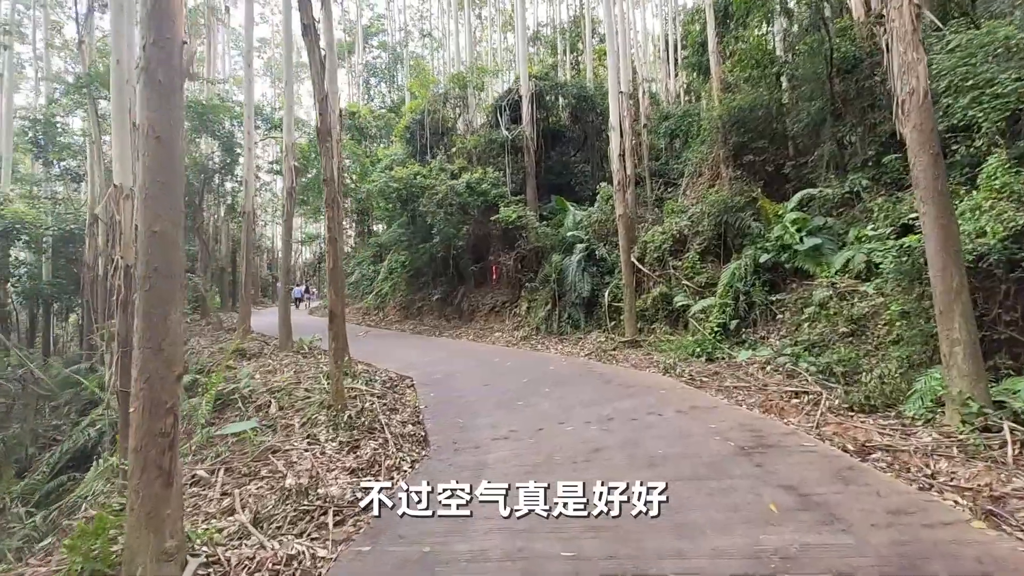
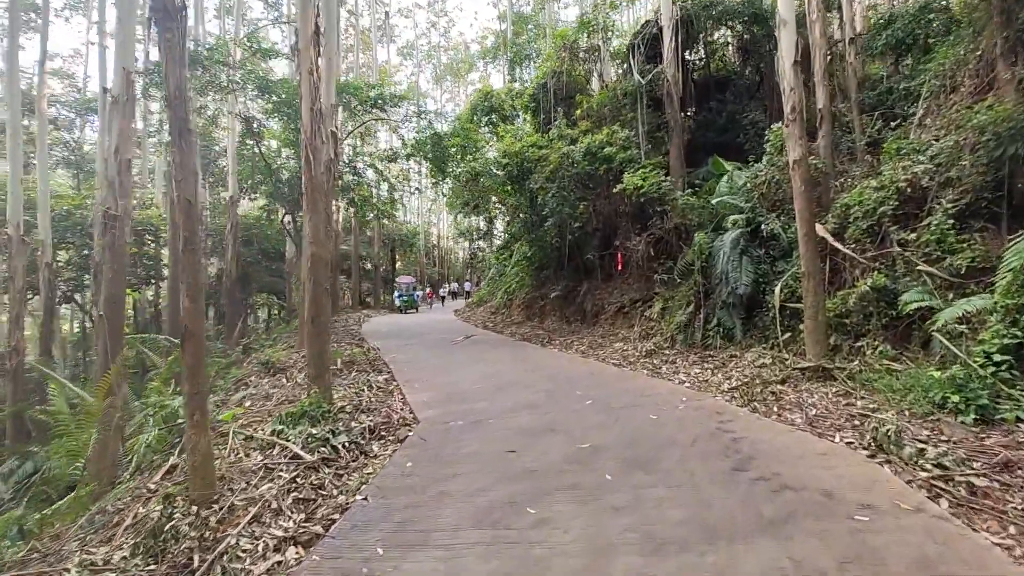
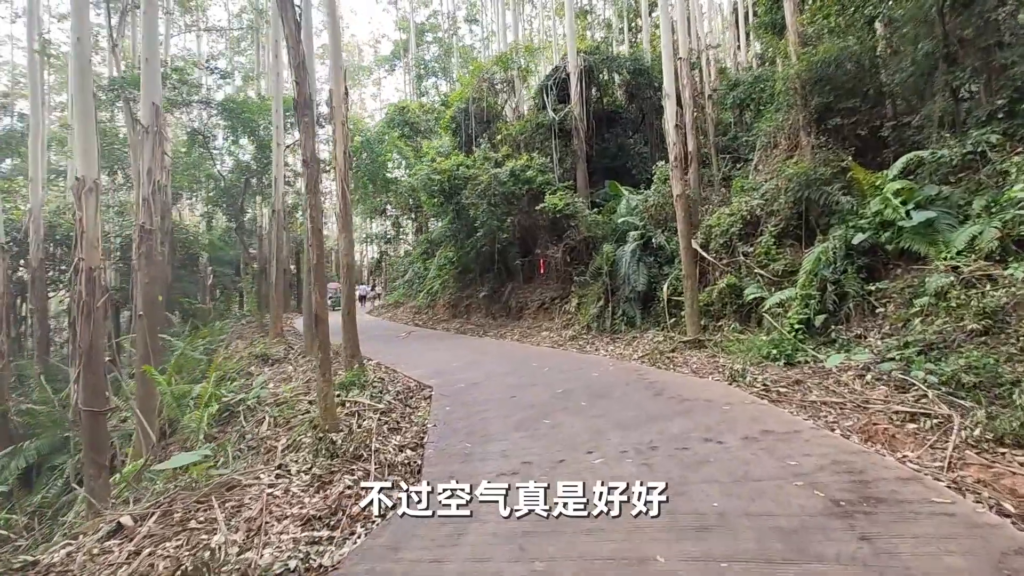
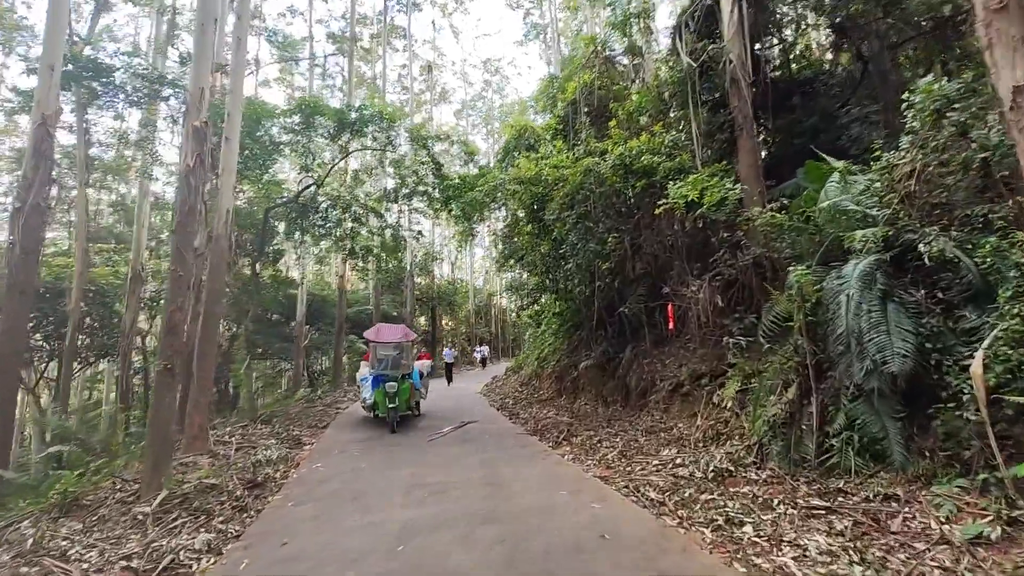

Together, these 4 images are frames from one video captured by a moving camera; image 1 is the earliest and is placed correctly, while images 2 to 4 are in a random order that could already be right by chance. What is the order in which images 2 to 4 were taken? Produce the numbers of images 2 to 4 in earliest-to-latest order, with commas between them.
3, 2, 4
